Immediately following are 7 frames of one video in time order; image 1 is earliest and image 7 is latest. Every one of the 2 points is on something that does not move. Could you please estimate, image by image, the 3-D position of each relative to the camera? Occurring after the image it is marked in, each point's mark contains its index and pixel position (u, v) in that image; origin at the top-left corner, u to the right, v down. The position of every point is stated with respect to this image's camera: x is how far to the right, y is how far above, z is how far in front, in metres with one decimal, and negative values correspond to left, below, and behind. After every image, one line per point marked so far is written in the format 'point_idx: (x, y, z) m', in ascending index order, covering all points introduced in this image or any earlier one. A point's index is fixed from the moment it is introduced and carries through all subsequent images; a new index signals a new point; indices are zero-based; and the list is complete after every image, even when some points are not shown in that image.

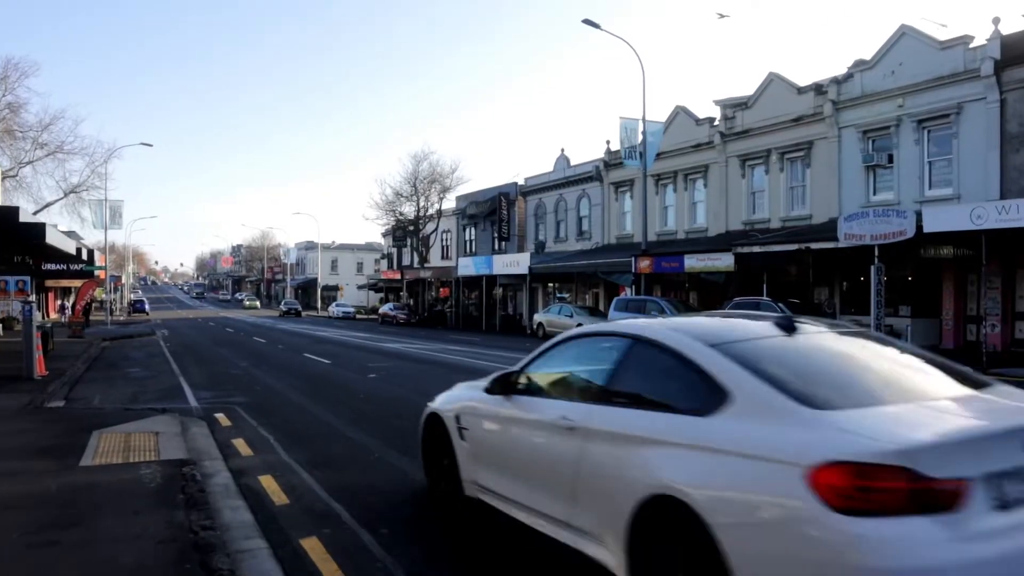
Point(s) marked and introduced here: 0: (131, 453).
0: (-4.0, -1.7, +8.6) m
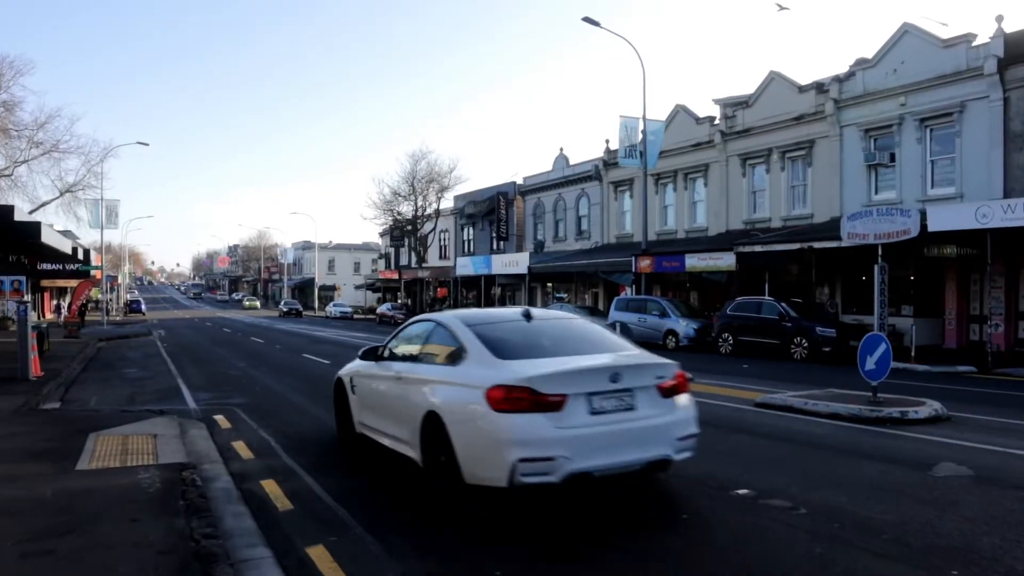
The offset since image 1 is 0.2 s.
0: (-3.9, -1.7, +8.4) m
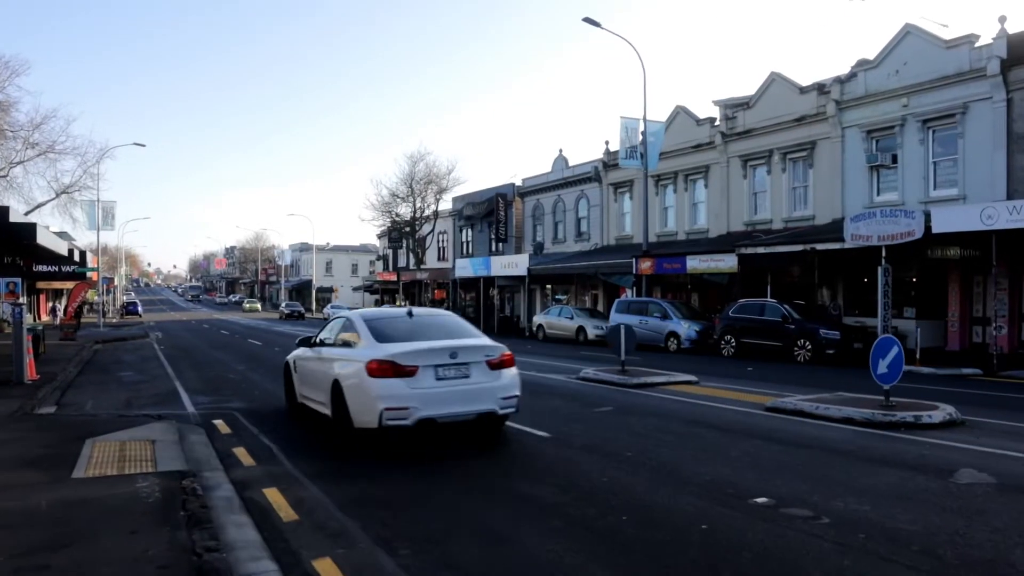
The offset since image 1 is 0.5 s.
0: (-3.8, -1.7, +8.2) m
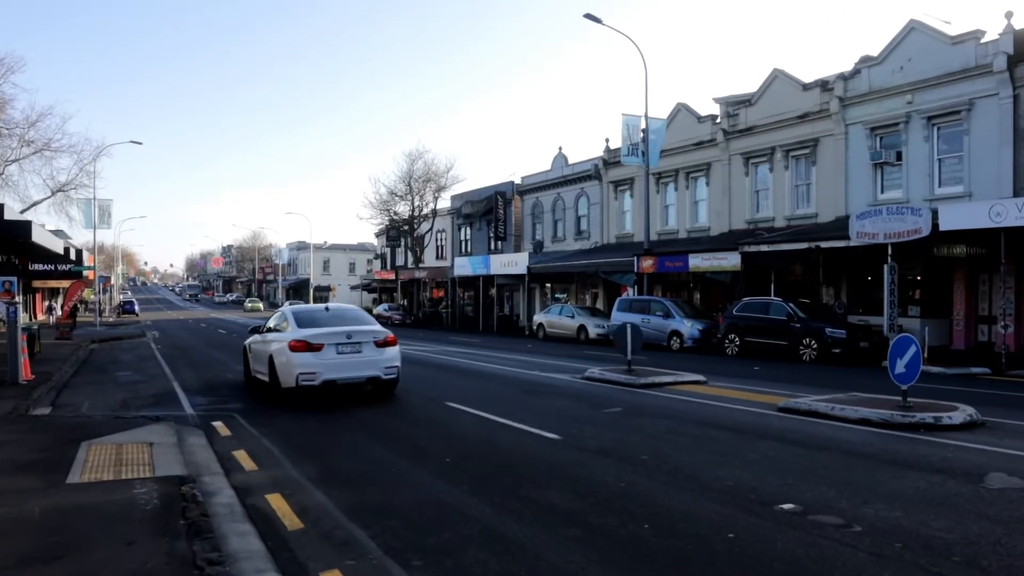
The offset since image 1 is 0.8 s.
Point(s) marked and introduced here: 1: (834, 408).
0: (-3.7, -1.7, +7.9) m
1: (+4.1, -1.5, +10.4) m
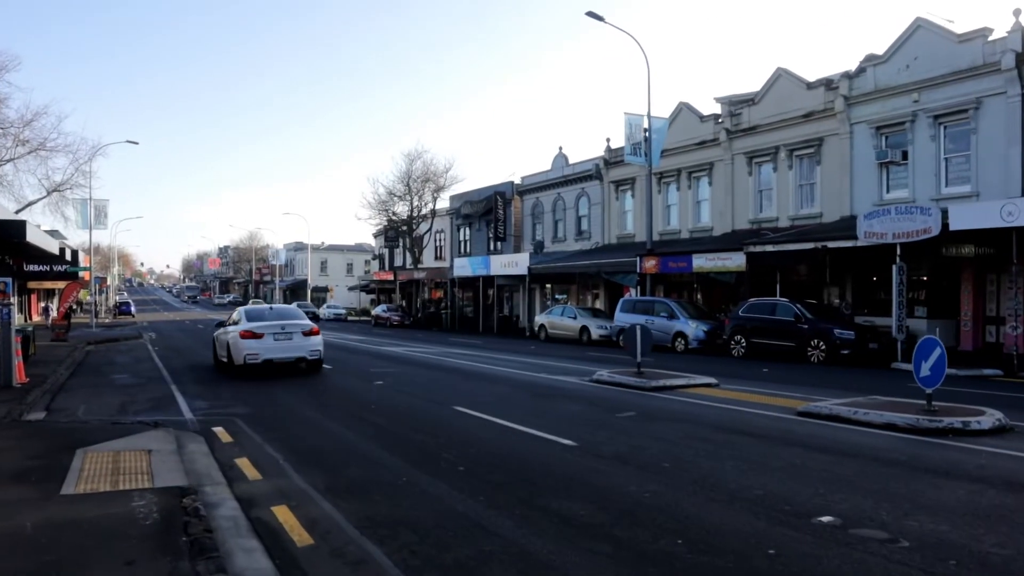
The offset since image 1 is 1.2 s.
0: (-3.6, -1.7, +7.5) m
1: (+4.2, -1.5, +10.1) m
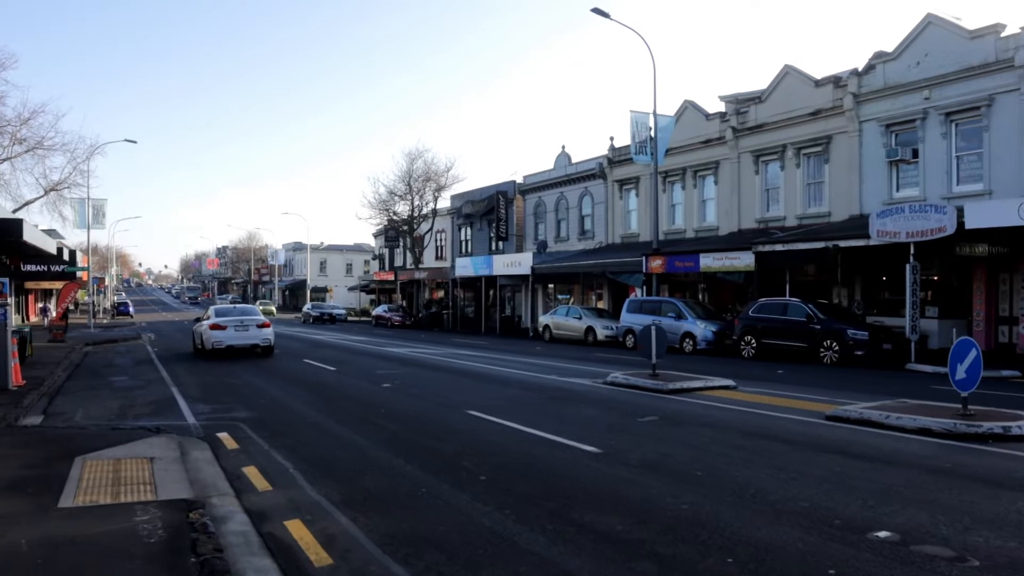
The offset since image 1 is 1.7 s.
0: (-3.4, -1.7, +7.1) m
1: (+4.4, -1.5, +9.7) m
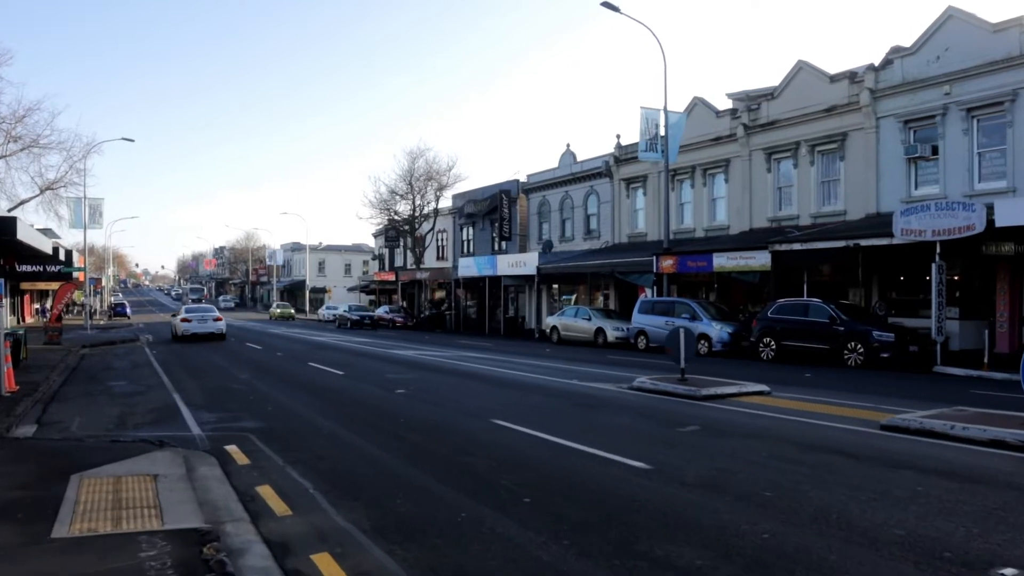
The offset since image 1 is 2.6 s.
0: (-3.0, -1.7, +6.3) m
1: (+4.8, -1.5, +8.9) m
